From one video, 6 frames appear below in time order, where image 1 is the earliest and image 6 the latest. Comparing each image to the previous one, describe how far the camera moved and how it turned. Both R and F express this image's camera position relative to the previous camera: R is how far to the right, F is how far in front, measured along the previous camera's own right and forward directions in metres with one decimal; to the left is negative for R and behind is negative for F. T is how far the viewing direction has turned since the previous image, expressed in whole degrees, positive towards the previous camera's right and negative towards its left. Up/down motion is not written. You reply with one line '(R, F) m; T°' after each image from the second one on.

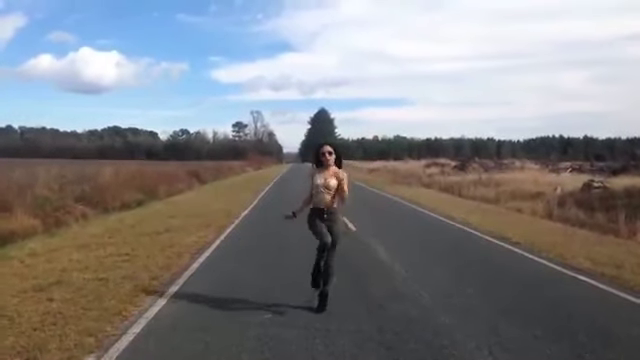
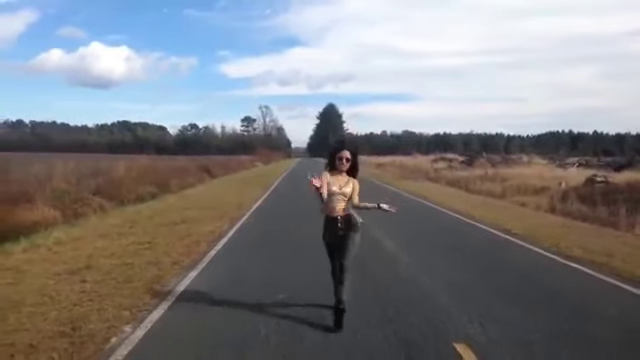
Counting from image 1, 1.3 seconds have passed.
(0.0, -0.8) m; -1°
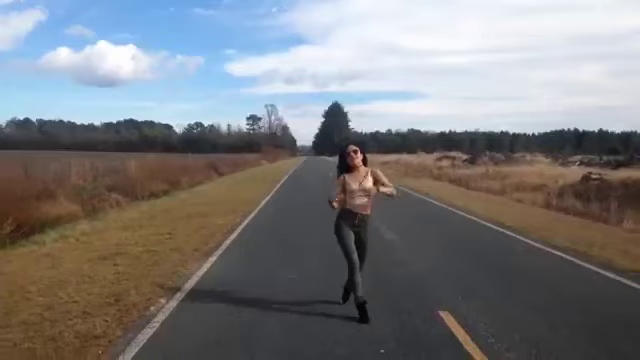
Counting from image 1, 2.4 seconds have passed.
(0.0, -1.3) m; 0°
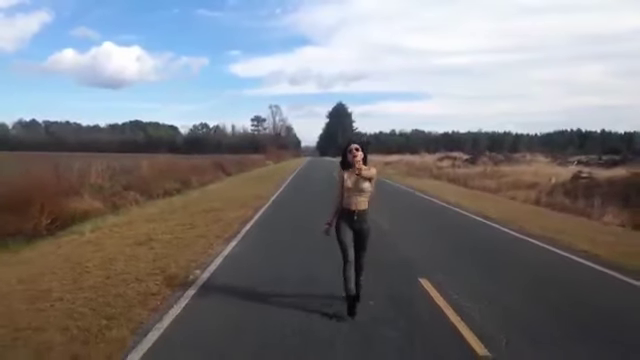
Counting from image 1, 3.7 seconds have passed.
(0.0, -2.0) m; 0°
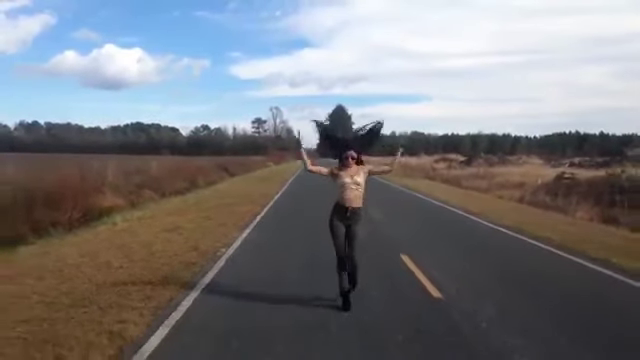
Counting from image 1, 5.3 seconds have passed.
(0.0, -2.6) m; 0°
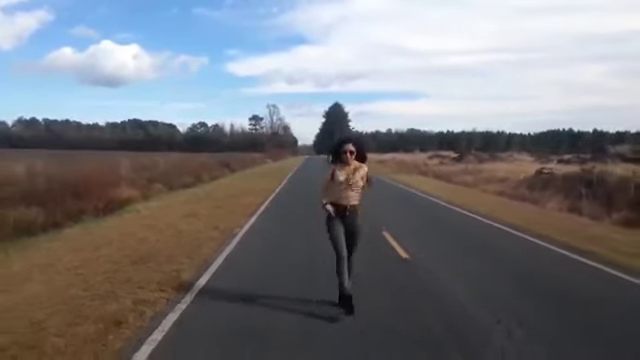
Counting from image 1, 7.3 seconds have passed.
(0.0, -2.9) m; 0°
